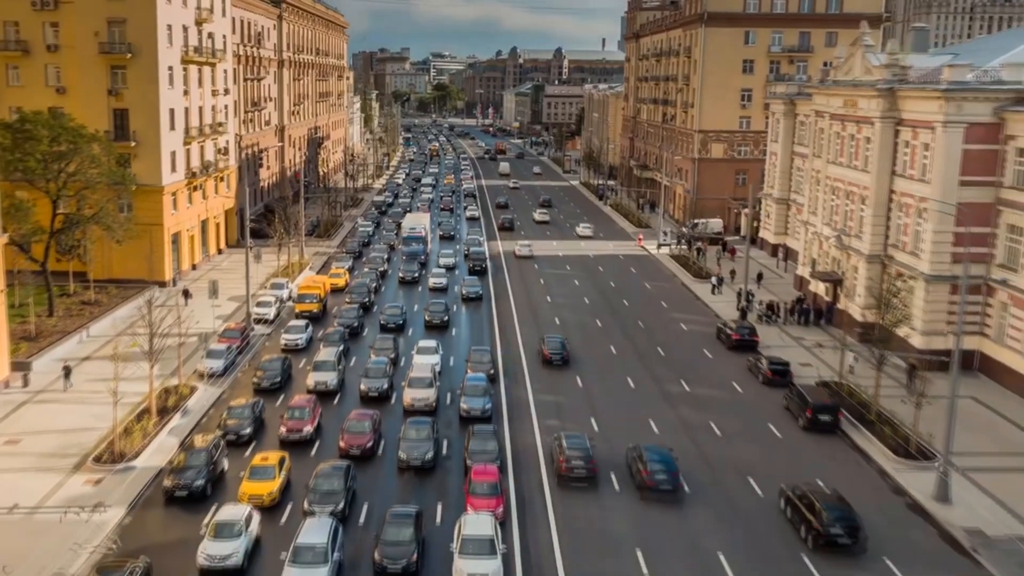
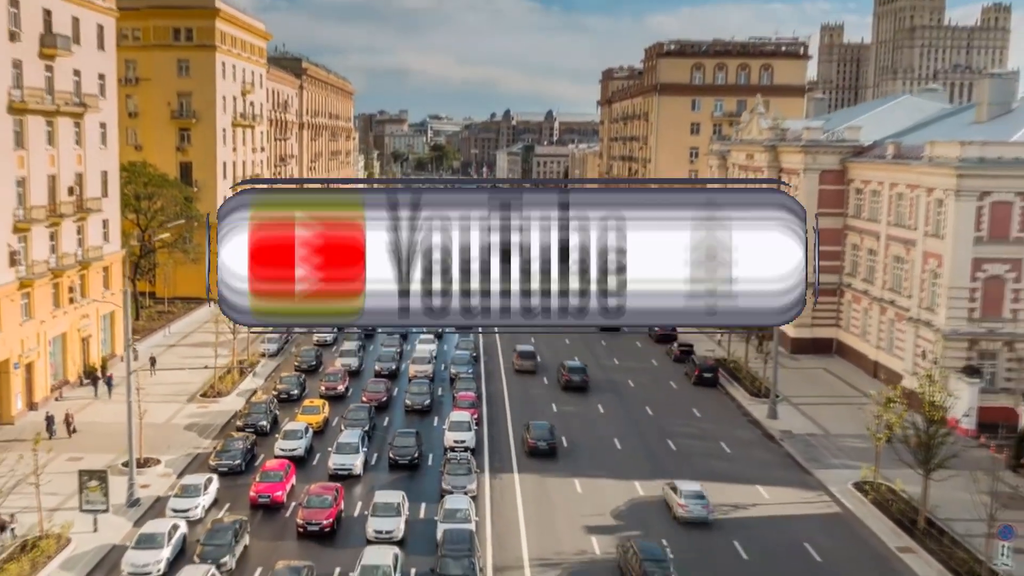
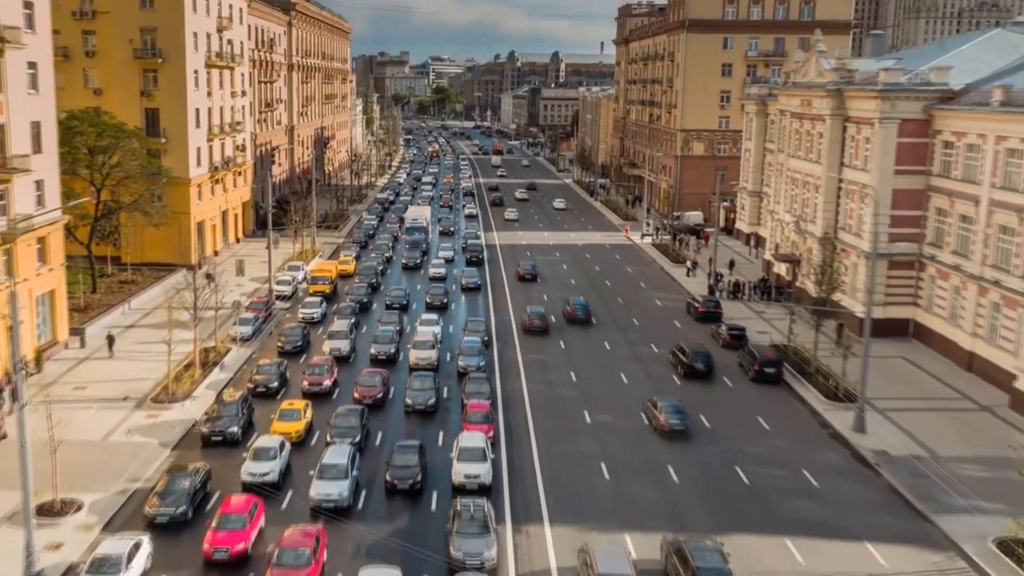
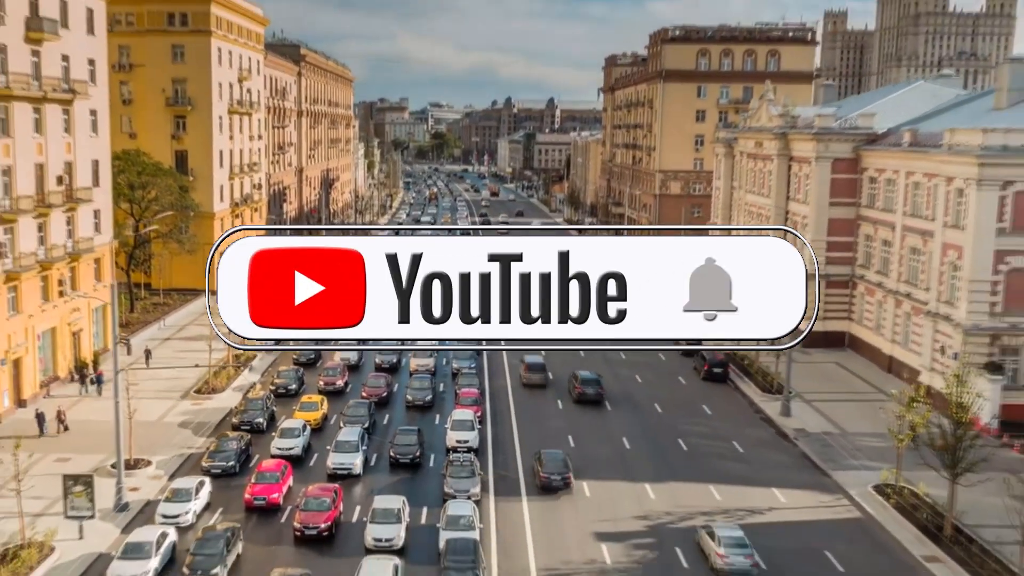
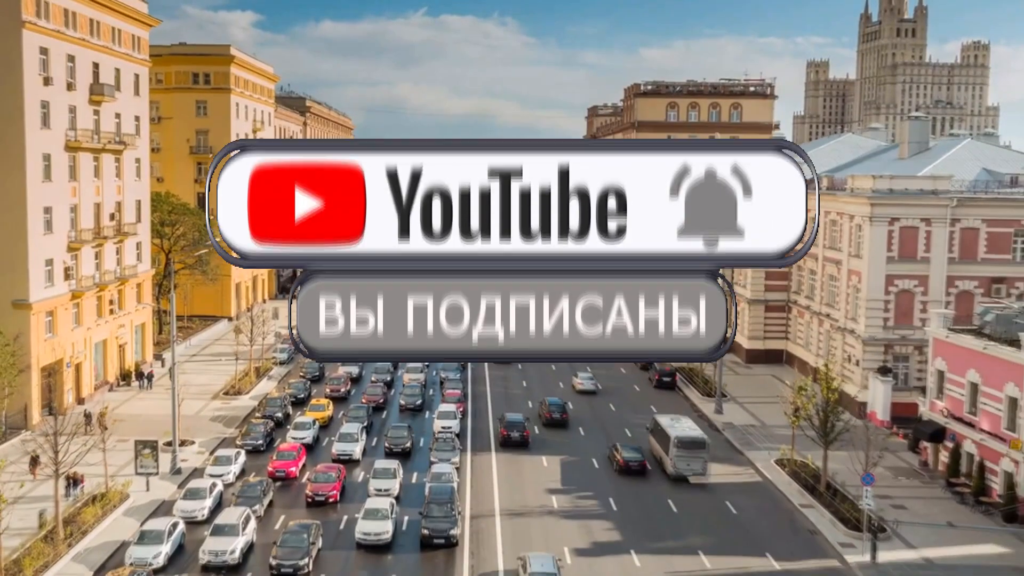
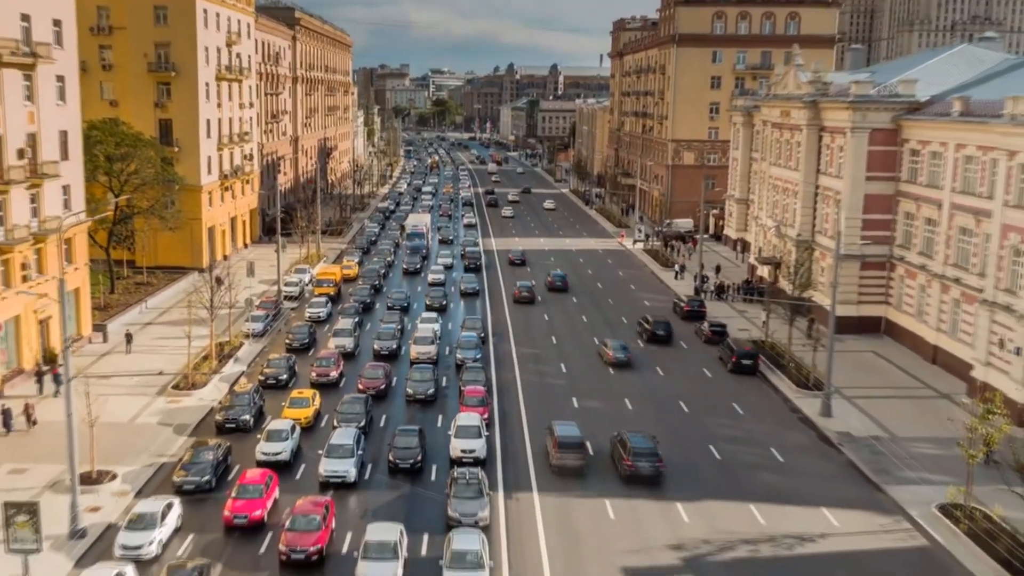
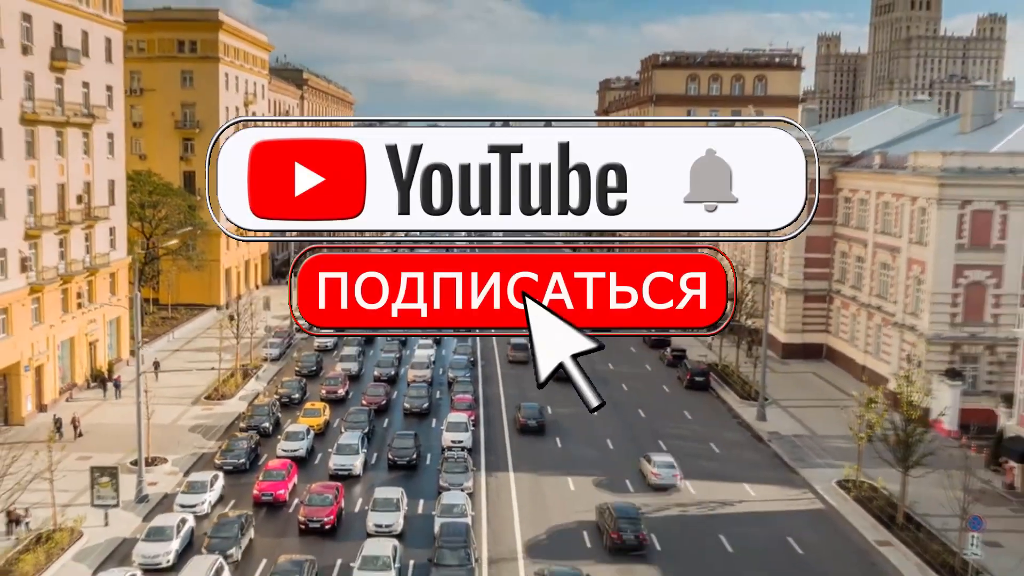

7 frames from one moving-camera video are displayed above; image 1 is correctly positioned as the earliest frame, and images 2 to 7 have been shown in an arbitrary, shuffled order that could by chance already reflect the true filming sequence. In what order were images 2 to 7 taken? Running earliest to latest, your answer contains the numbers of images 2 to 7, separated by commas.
3, 6, 4, 2, 7, 5
